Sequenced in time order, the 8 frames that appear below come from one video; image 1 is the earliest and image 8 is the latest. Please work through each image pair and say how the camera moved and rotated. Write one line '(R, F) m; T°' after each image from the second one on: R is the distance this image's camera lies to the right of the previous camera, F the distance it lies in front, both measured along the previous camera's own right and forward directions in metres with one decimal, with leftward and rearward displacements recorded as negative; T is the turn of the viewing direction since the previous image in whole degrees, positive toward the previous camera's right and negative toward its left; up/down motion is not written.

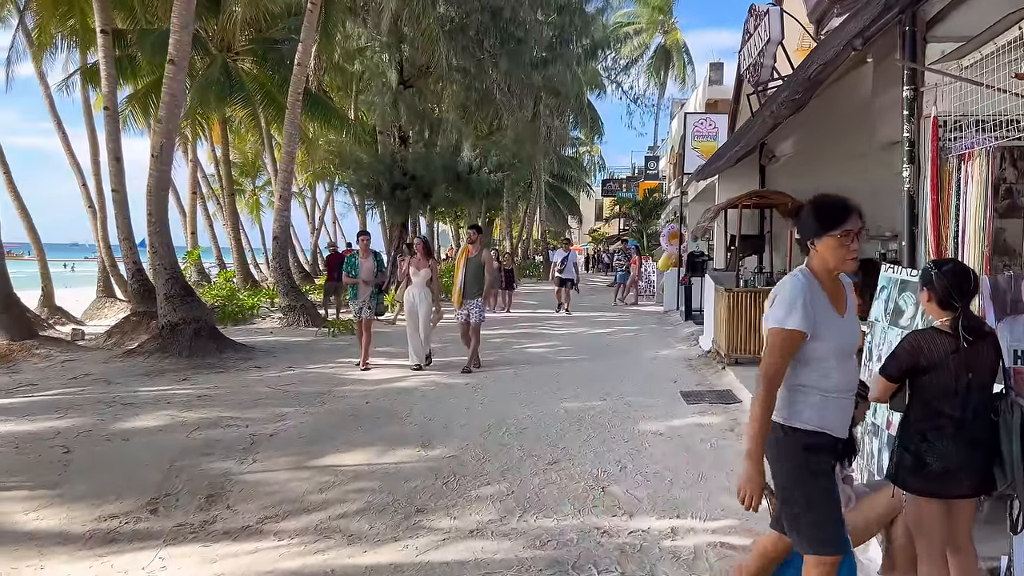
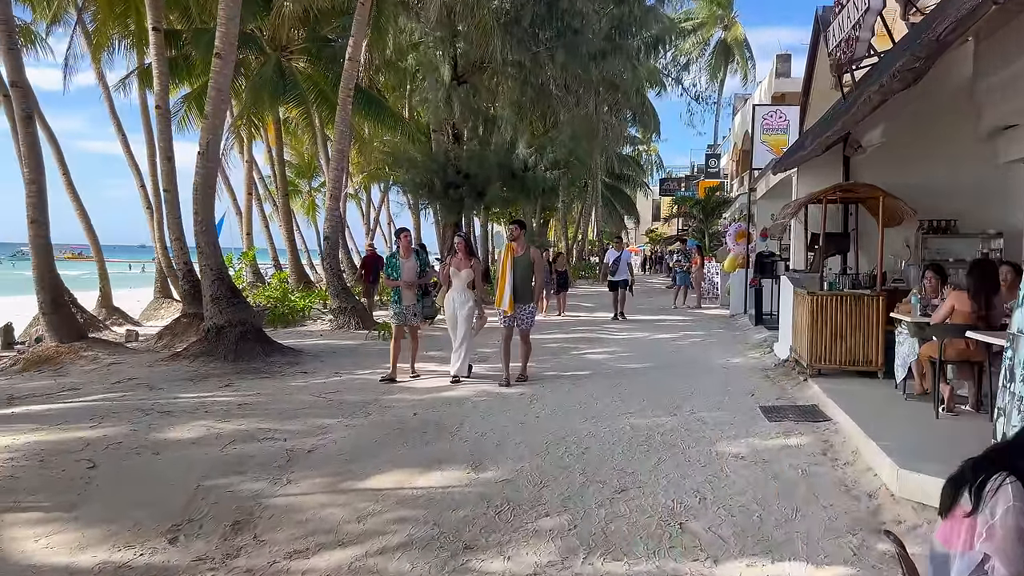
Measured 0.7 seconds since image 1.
(0.0, +0.7) m; -4°
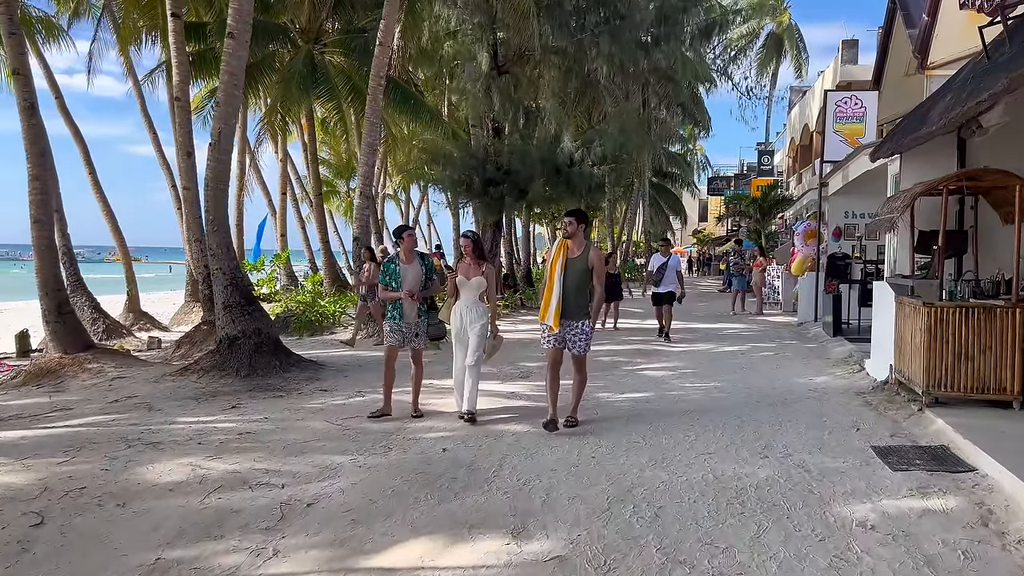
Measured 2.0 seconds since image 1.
(-0.1, +1.3) m; -3°
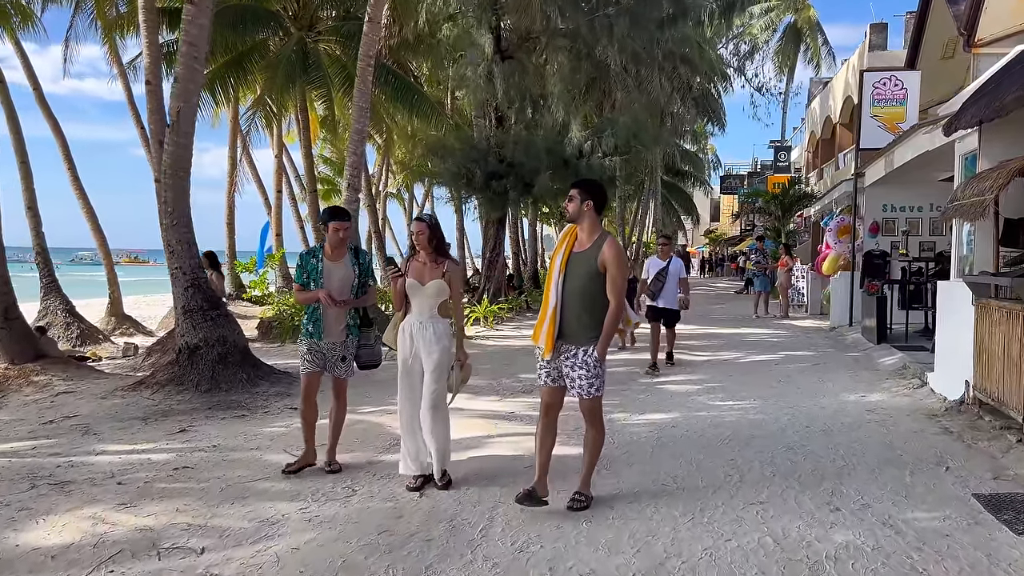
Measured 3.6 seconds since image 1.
(+0.1, +1.3) m; -1°
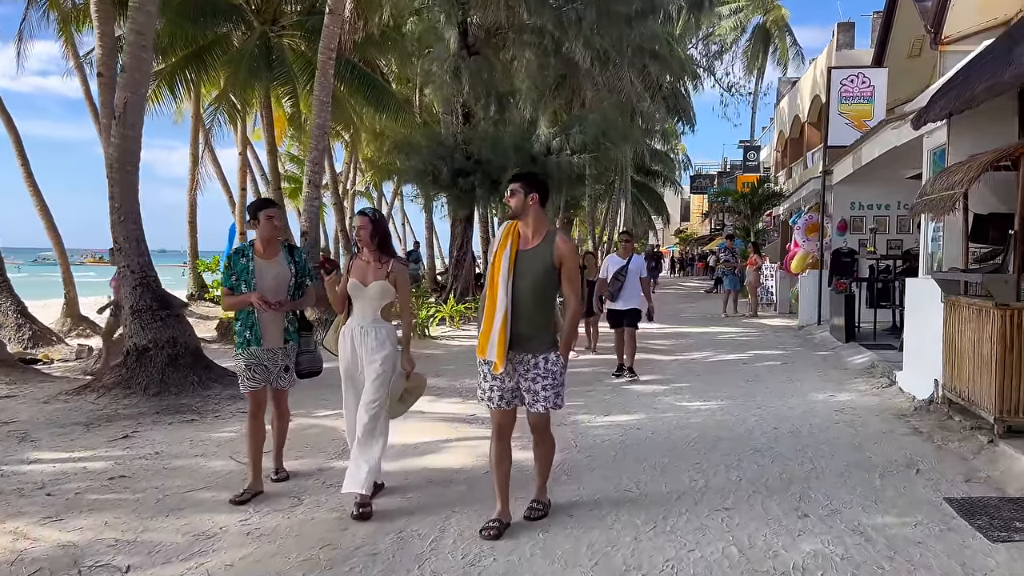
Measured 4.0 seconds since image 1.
(+0.1, +0.2) m; +2°
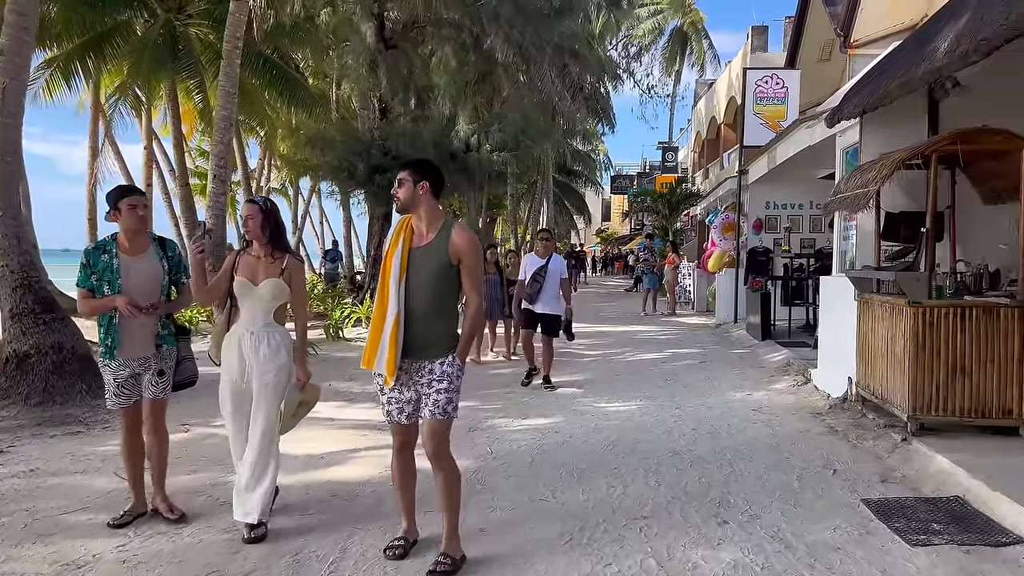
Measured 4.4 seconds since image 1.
(+0.1, +0.3) m; +5°
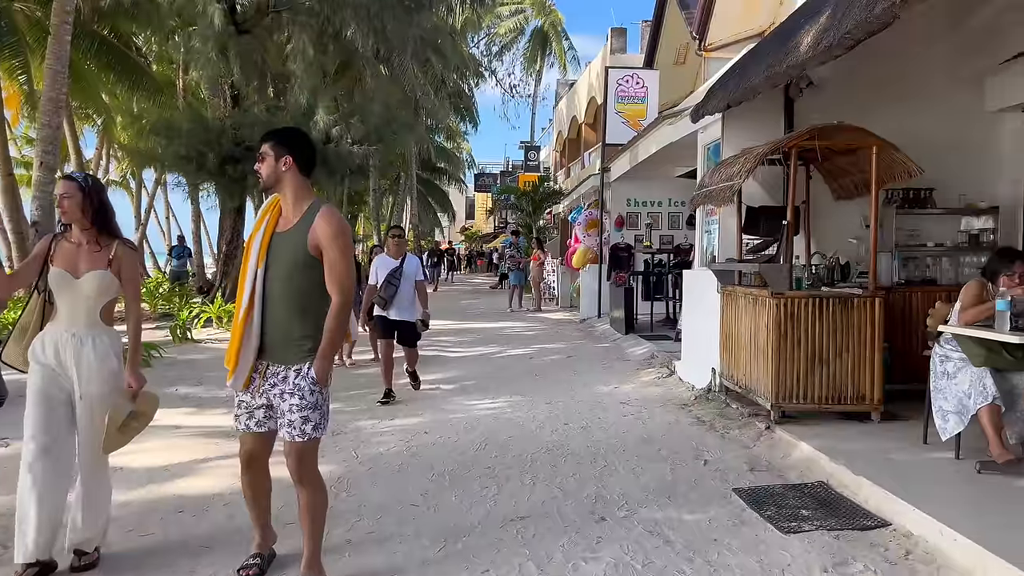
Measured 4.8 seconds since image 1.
(0.0, +0.2) m; +10°
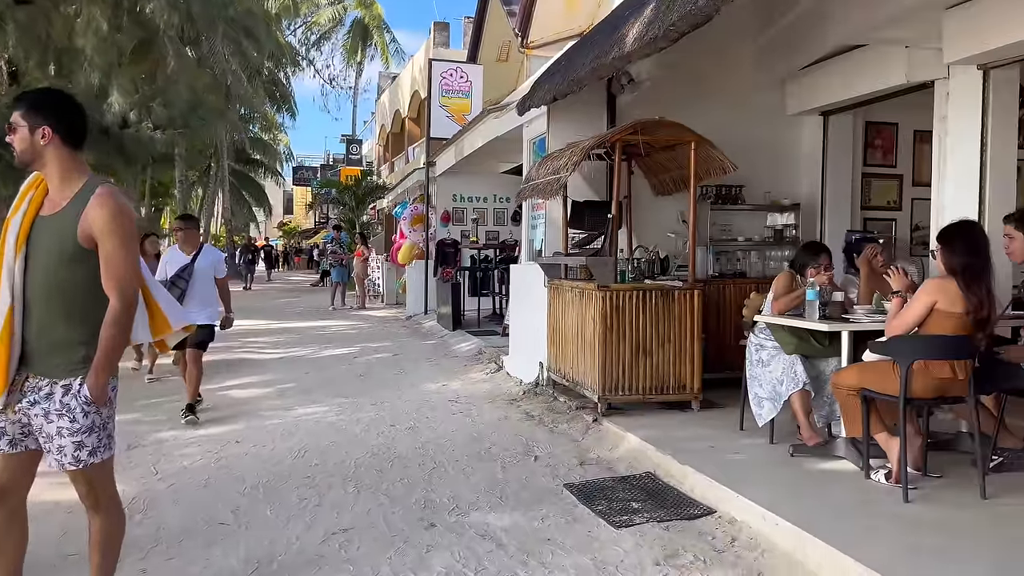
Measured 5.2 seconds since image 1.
(0.0, +0.2) m; +12°
